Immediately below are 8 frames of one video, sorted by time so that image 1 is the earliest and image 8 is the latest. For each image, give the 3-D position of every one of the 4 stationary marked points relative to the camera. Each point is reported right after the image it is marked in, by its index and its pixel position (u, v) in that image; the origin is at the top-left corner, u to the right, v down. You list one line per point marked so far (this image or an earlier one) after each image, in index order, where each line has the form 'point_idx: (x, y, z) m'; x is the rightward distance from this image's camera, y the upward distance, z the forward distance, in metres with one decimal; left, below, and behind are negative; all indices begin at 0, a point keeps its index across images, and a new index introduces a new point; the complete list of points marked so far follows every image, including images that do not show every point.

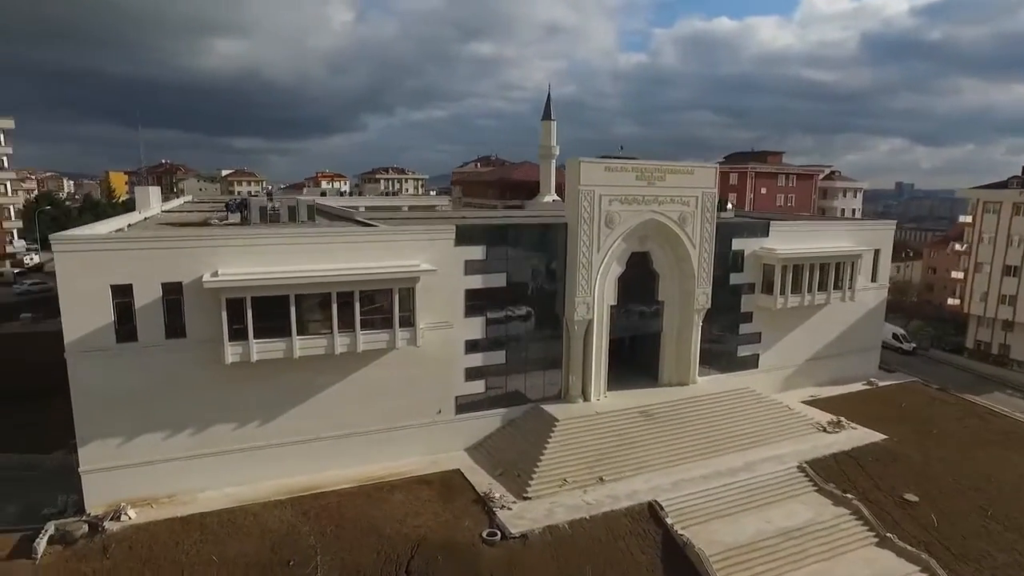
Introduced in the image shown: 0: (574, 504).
0: (+1.9, -6.6, +19.0) m
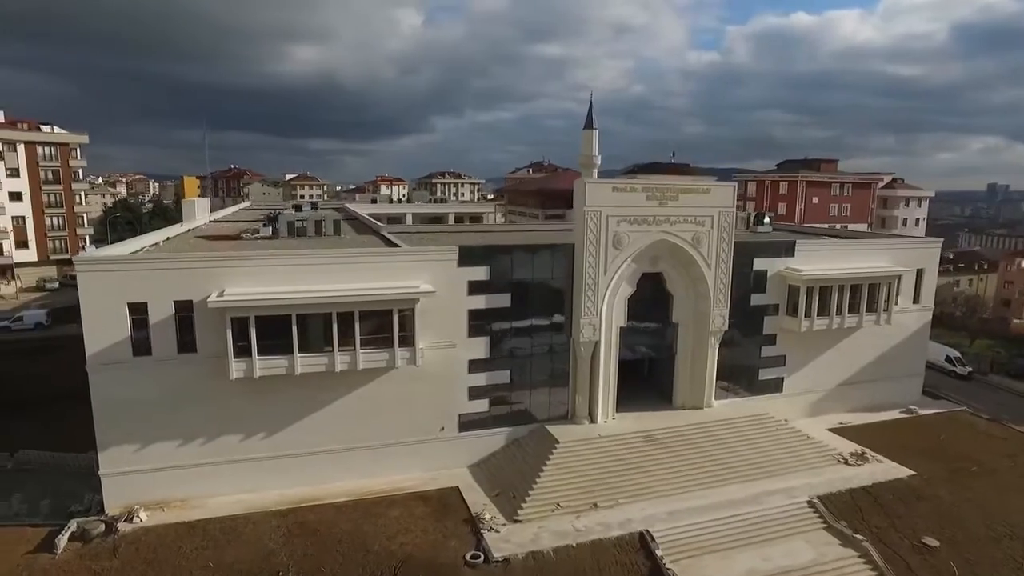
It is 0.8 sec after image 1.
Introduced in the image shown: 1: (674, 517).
0: (+1.5, -7.3, +18.9) m
1: (+5.1, -7.2, +19.7) m
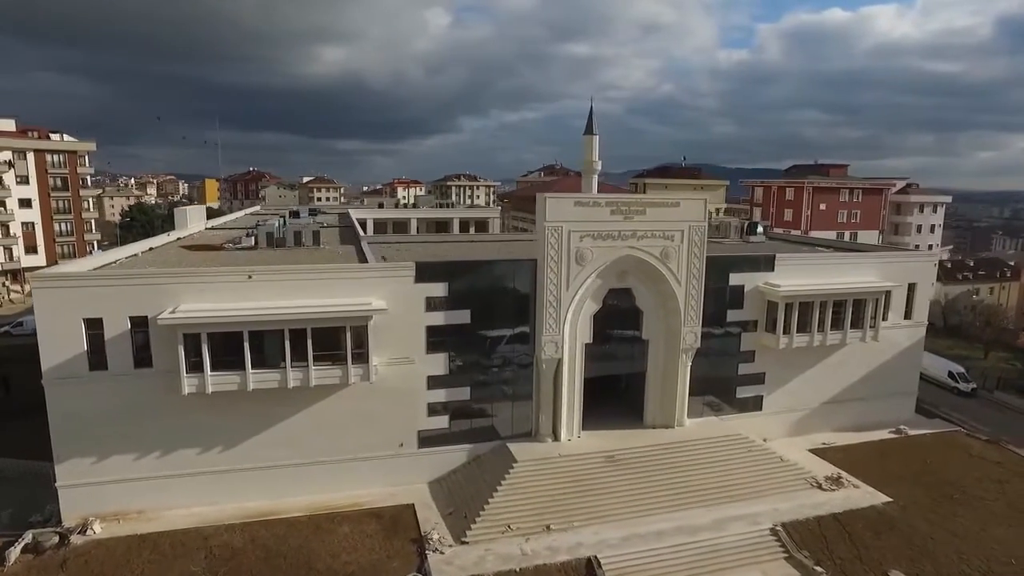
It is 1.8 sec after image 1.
0: (-0.1, -7.9, +18.6) m
1: (+3.5, -7.8, +19.3) m
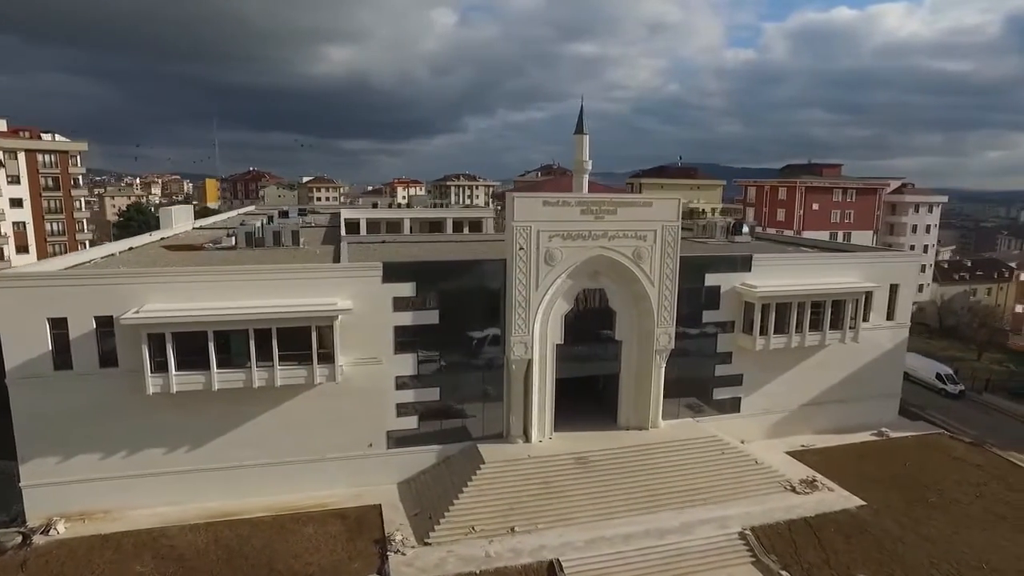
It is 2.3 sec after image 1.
0: (-1.2, -7.9, +18.5) m
1: (+2.4, -7.8, +19.1) m
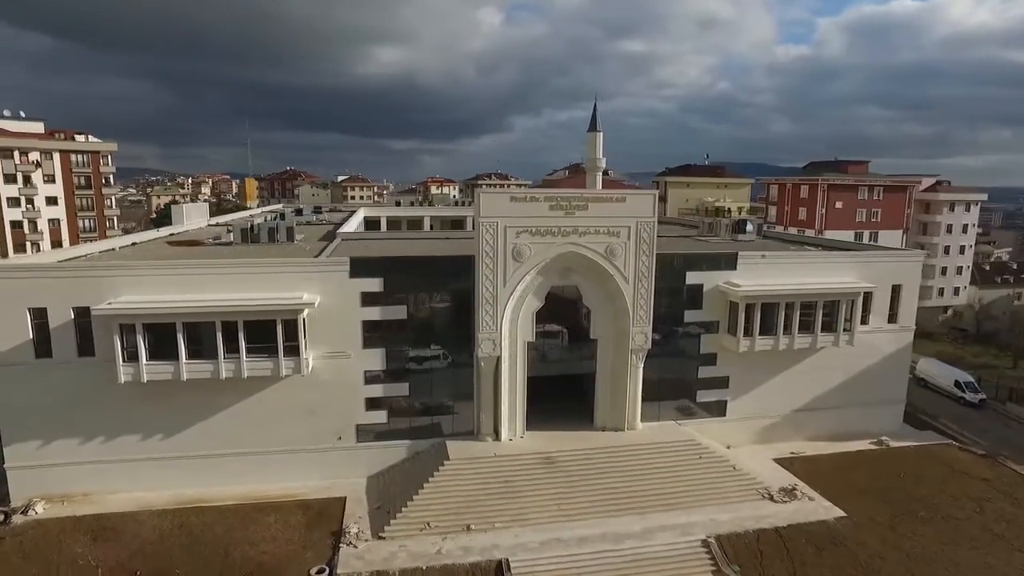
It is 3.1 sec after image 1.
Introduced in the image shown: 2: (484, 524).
0: (-2.7, -7.8, +18.4) m
1: (+0.9, -7.7, +18.8) m
2: (-0.9, -7.4, +19.7) m
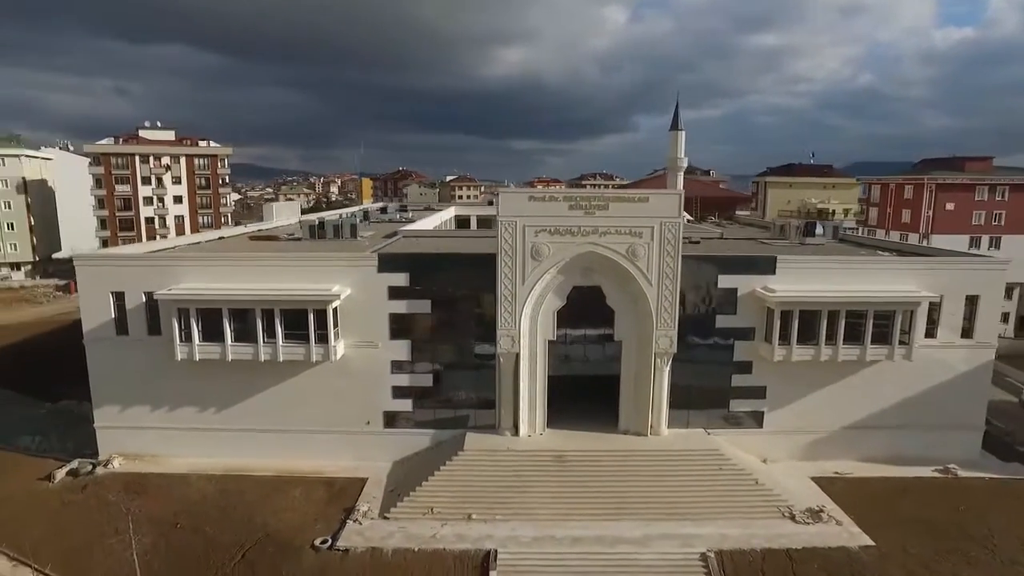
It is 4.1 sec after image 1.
0: (-2.9, -7.6, +19.3) m
1: (+0.7, -7.7, +19.0) m
2: (-0.9, -7.3, +20.2) m
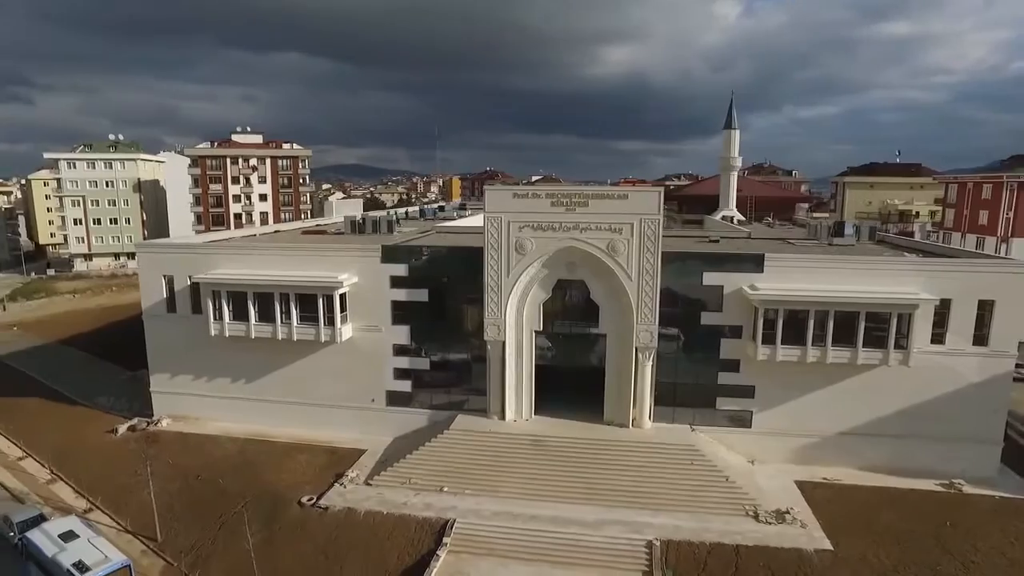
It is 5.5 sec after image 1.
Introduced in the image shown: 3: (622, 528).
0: (-4.1, -7.2, +21.2) m
1: (-0.6, -7.4, +20.3) m
2: (-1.9, -6.9, +21.8) m
3: (+3.5, -7.5, +19.7) m
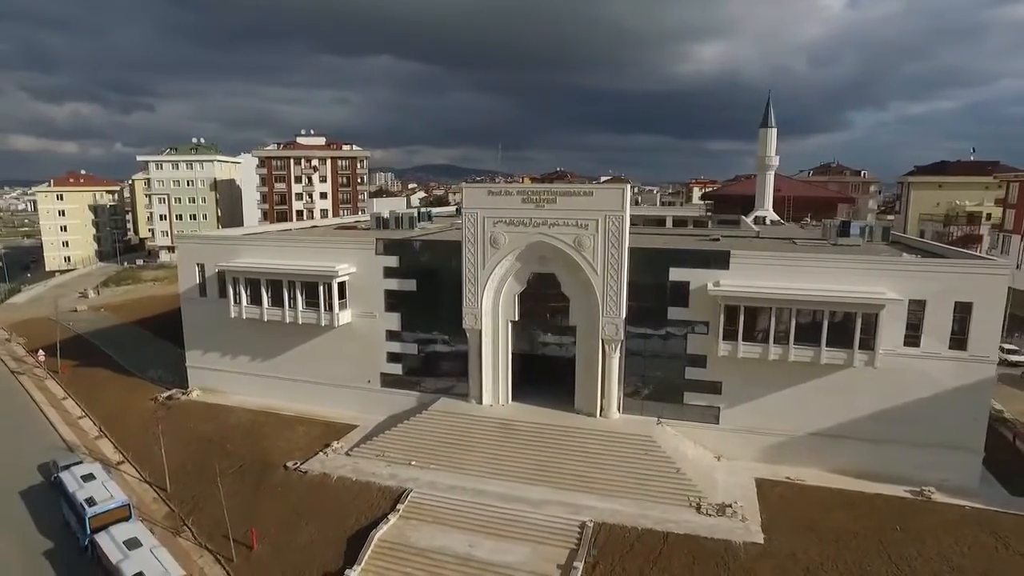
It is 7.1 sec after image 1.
0: (-5.5, -6.8, +23.3) m
1: (-2.2, -7.0, +21.8) m
2: (-3.3, -6.6, +23.5) m
3: (+1.7, -7.2, +20.6) m
